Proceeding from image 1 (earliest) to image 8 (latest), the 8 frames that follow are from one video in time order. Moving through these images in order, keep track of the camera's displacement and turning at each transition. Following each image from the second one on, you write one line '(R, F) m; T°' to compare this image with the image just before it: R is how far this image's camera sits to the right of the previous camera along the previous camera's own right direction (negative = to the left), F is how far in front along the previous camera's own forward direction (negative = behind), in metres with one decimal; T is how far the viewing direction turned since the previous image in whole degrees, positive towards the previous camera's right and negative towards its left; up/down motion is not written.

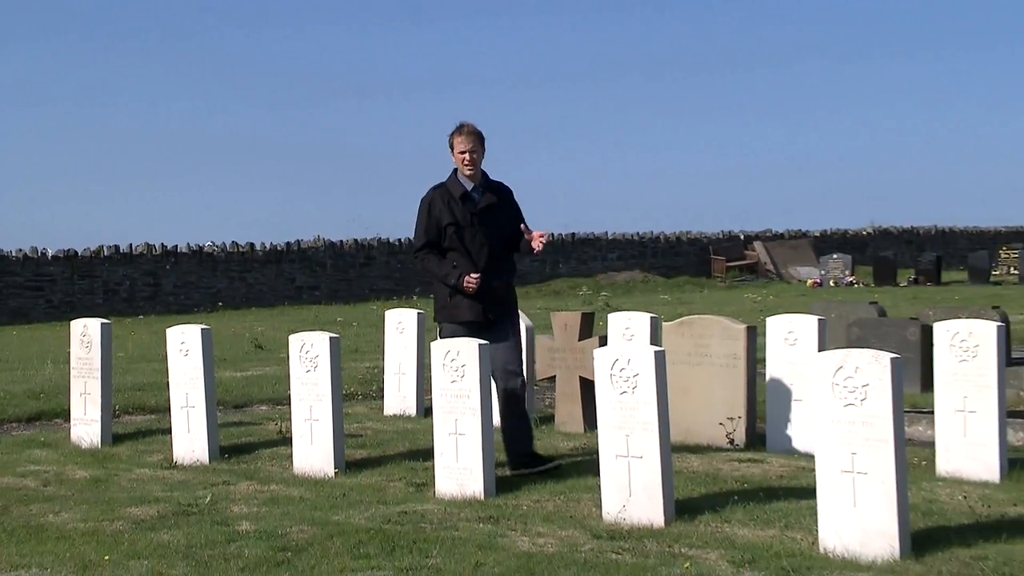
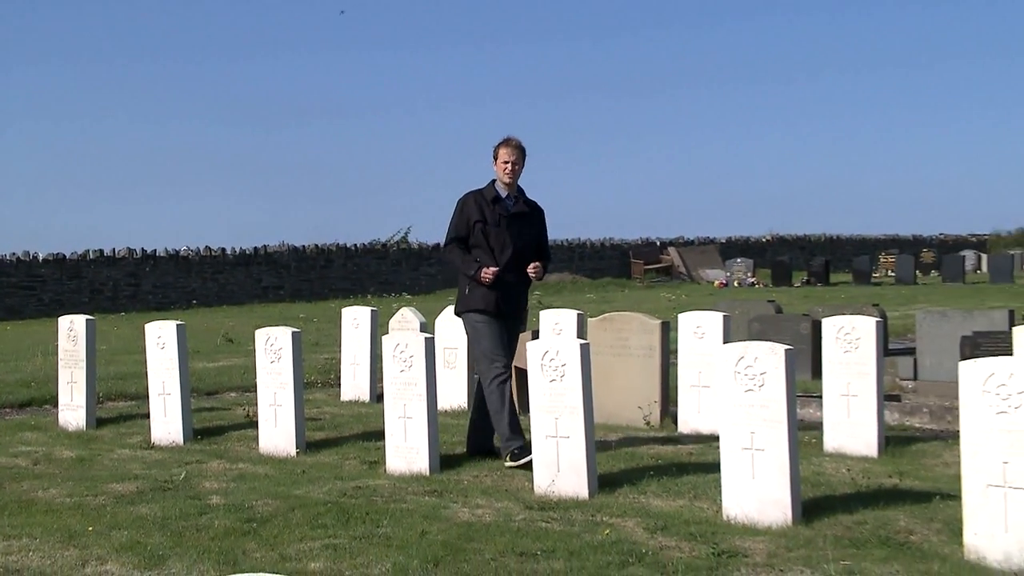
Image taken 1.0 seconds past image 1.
(0.0, -0.7) m; +4°
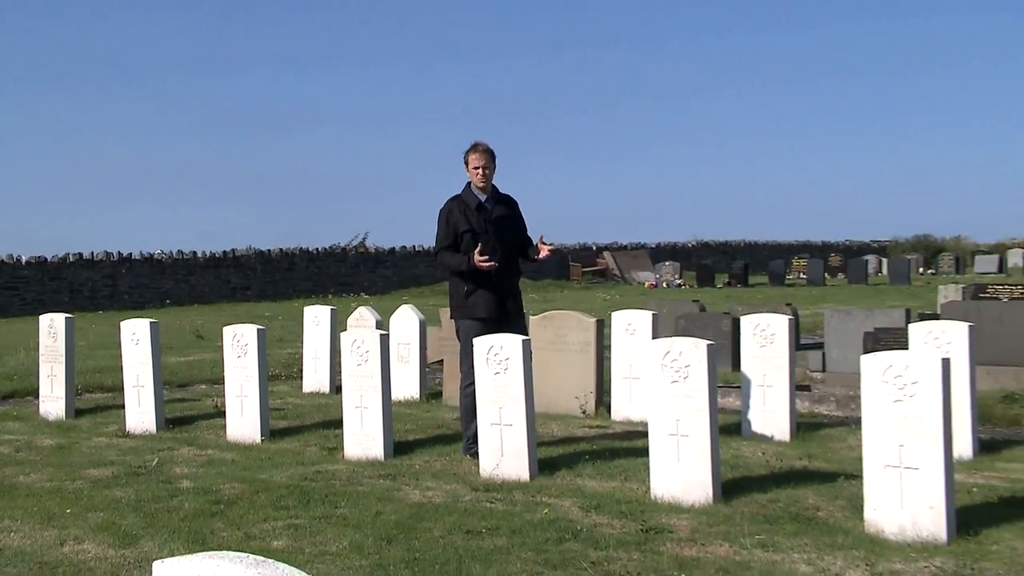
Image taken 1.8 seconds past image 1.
(0.0, -0.6) m; +4°
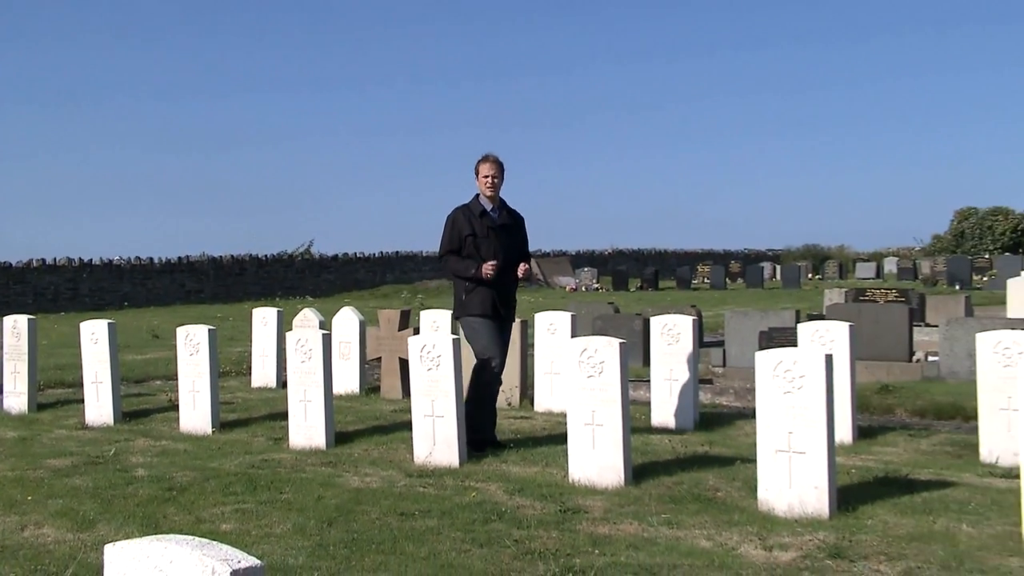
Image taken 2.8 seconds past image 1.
(0.0, -0.7) m; +5°
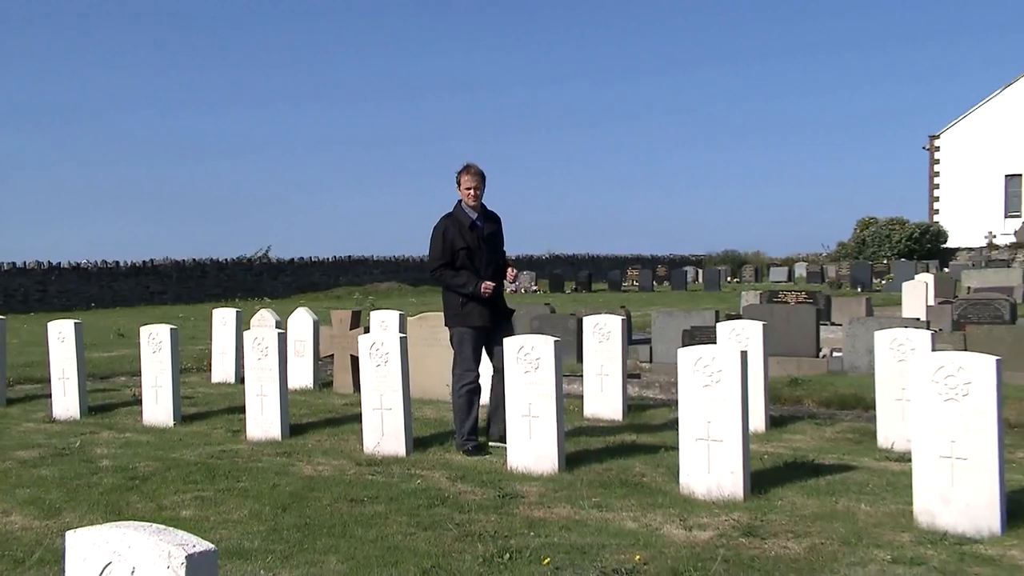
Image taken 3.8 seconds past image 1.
(-0.1, -0.6) m; +5°
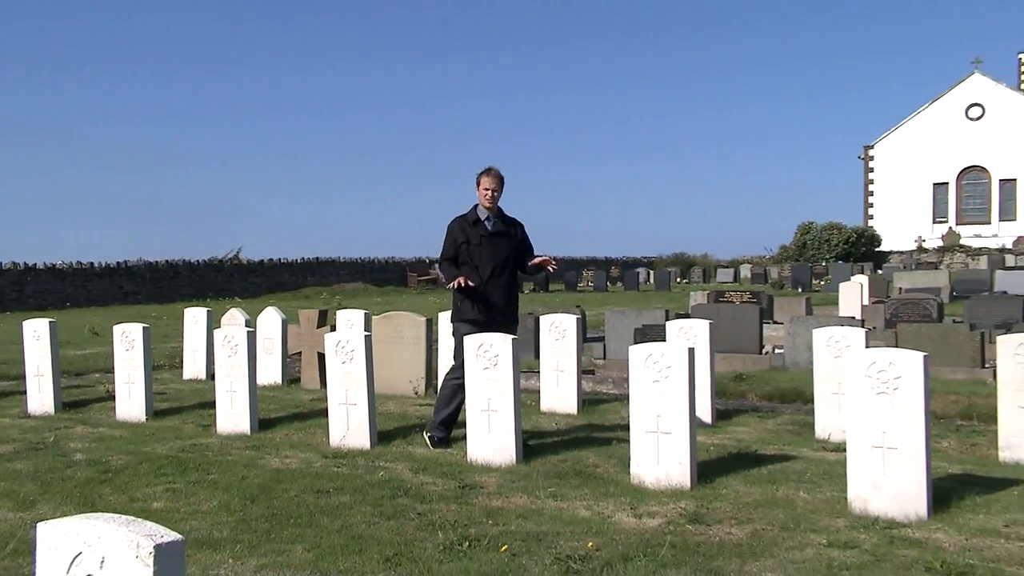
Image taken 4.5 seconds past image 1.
(0.0, -0.4) m; +3°
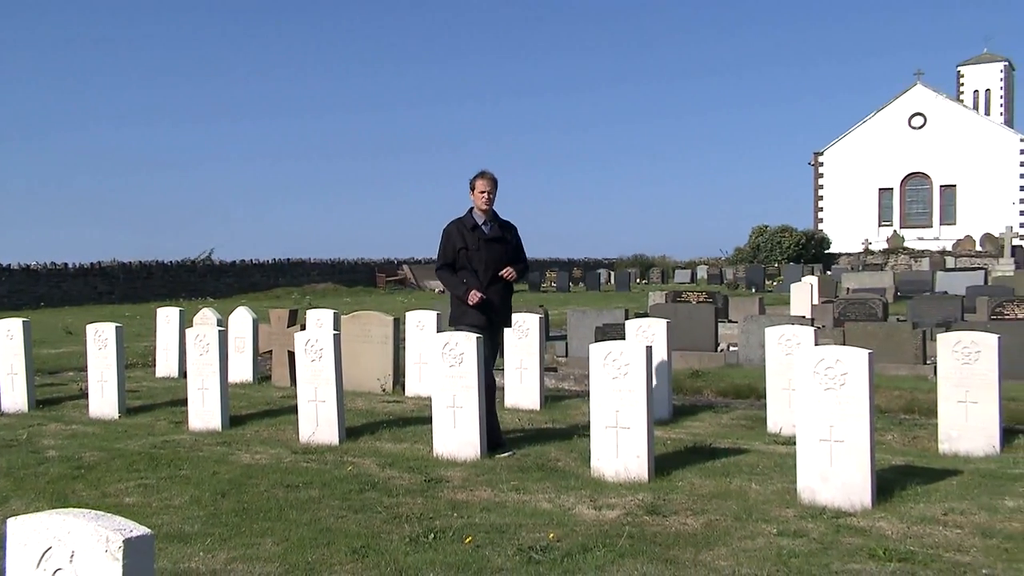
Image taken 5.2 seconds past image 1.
(0.0, -0.3) m; +3°
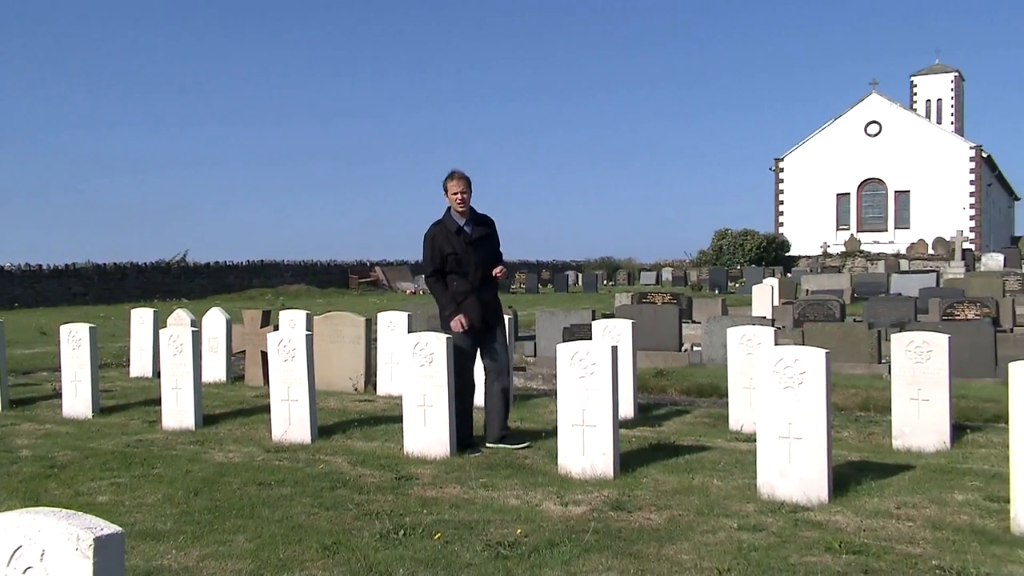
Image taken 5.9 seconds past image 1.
(0.0, -0.2) m; +2°
